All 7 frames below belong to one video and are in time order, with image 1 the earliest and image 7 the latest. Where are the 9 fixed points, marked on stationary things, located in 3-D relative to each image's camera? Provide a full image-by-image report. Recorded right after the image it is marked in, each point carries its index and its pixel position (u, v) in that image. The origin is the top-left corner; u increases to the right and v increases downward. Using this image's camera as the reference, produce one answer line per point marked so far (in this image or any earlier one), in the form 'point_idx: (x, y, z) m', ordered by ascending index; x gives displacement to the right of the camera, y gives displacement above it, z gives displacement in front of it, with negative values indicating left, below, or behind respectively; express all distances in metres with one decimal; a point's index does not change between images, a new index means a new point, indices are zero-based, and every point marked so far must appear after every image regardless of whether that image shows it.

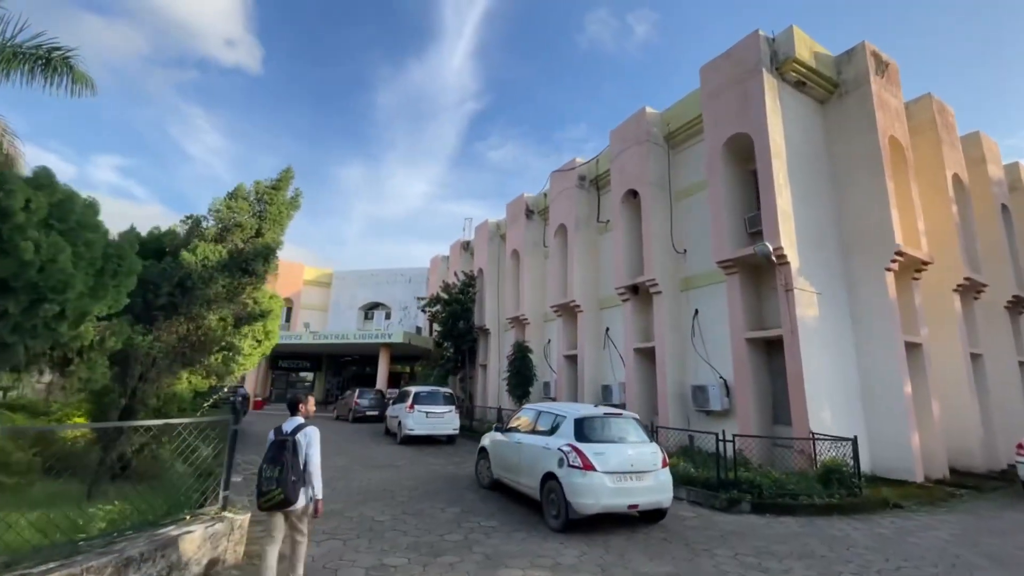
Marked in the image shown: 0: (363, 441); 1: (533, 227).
0: (-4.1, -4.2, +13.1) m
1: (+0.9, +2.4, +18.7) m
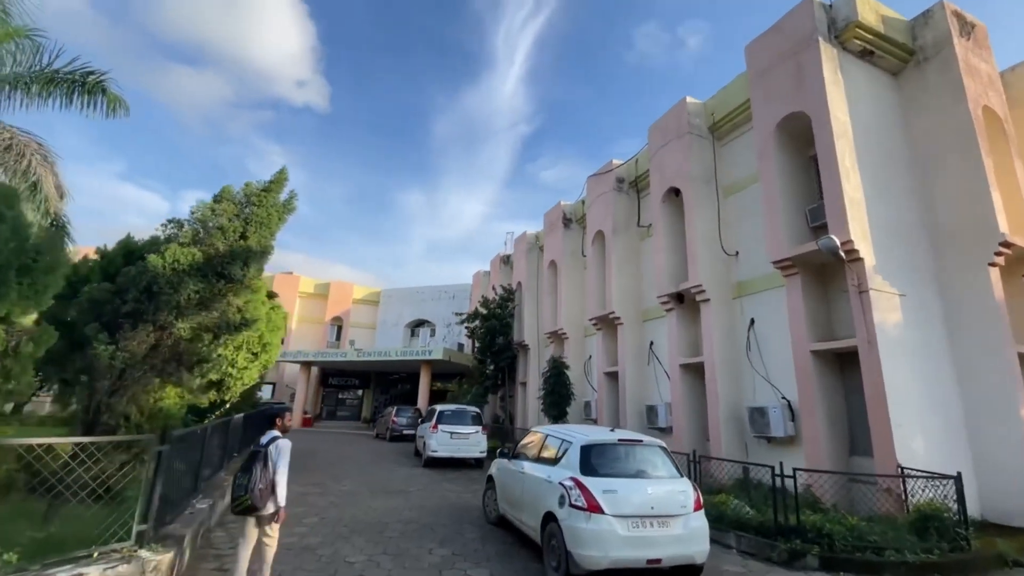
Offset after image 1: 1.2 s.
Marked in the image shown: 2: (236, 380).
0: (-3.3, -4.6, +12.5) m
1: (+2.2, +2.0, +17.6) m
2: (-4.7, -1.5, +7.9) m
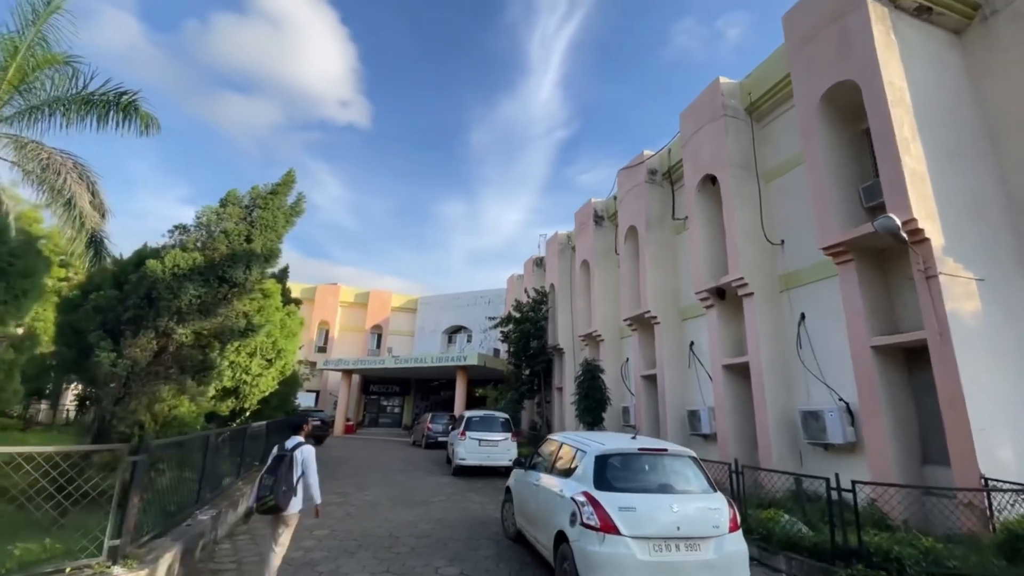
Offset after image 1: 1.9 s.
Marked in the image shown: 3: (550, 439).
0: (-2.4, -4.7, +12.2) m
1: (+3.3, +2.0, +16.9) m
2: (-4.4, -1.6, +7.8) m
3: (+0.4, -1.9, +5.9) m
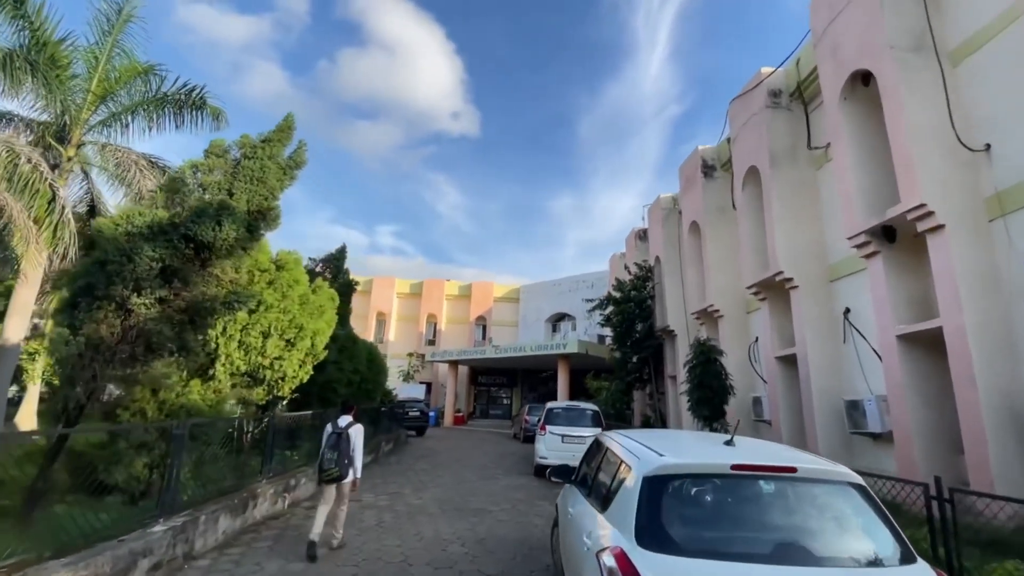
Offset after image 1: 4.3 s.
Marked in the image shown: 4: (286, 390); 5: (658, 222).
0: (-0.3, -4.1, +10.7) m
1: (+5.9, +3.0, +13.9) m
2: (-3.5, -1.2, +6.9) m
3: (+0.8, -1.3, +3.9) m
4: (-3.6, -1.5, +7.5) m
5: (+5.4, +2.4, +17.4) m
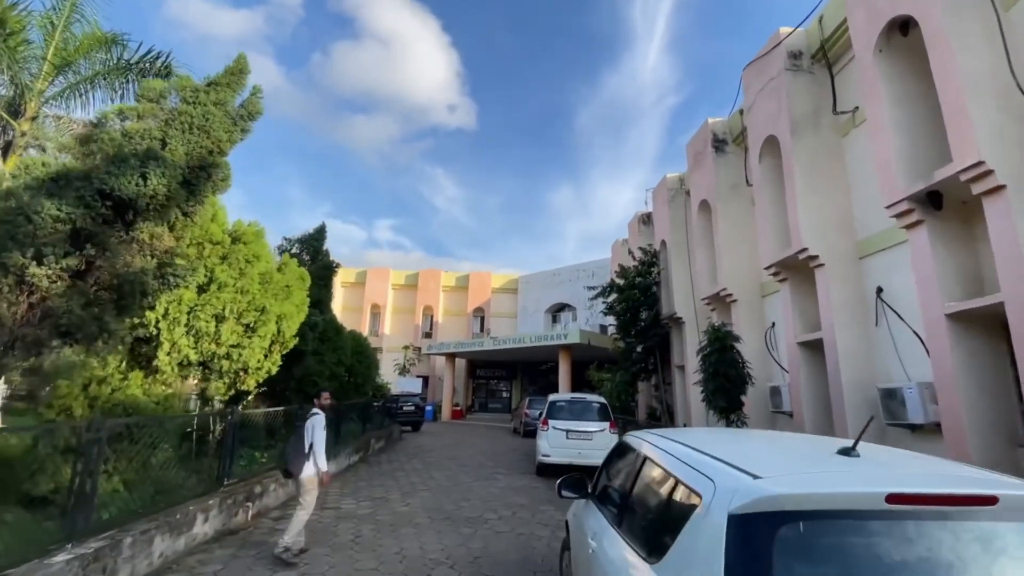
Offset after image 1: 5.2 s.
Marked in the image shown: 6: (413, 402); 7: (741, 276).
0: (-0.3, -3.7, +9.9) m
1: (+5.9, +3.5, +13.0) m
2: (-3.5, -0.9, +6.0) m
3: (+0.7, -1.0, +3.0) m
4: (-3.6, -1.2, +6.6) m
5: (+5.3, +2.9, +16.5) m
6: (-4.1, -4.8, +19.7) m
7: (+5.9, +0.3, +12.1) m
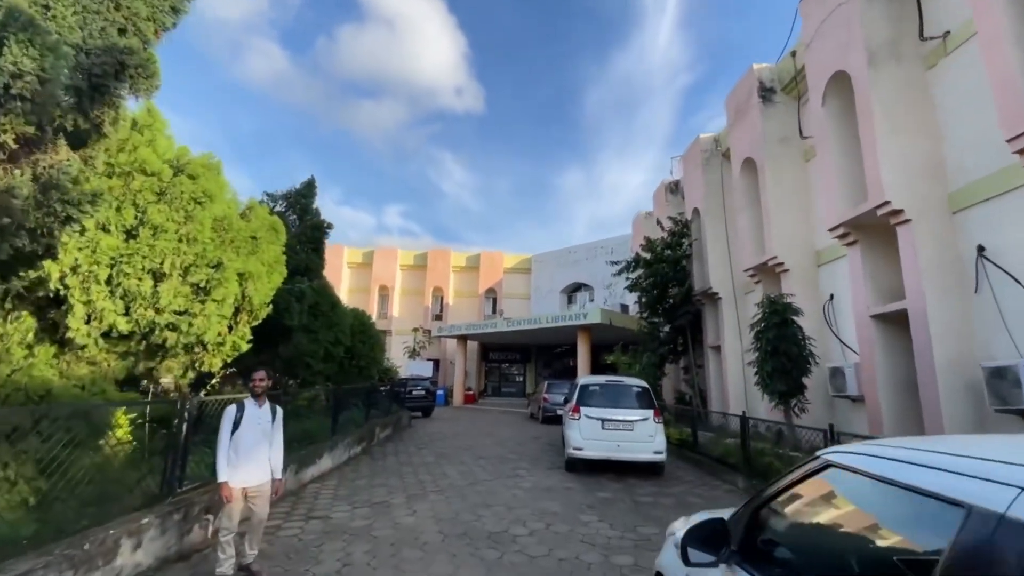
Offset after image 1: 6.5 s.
0: (+0.1, -3.1, +8.6) m
1: (+6.3, +4.2, +11.3) m
2: (-3.2, -0.5, +4.7) m
3: (+1.0, -0.6, +1.6) m
4: (-3.3, -0.7, +5.3) m
5: (+5.8, +3.8, +14.9) m
6: (-3.5, -3.9, +18.6) m
7: (+6.3, +1.0, +10.6) m
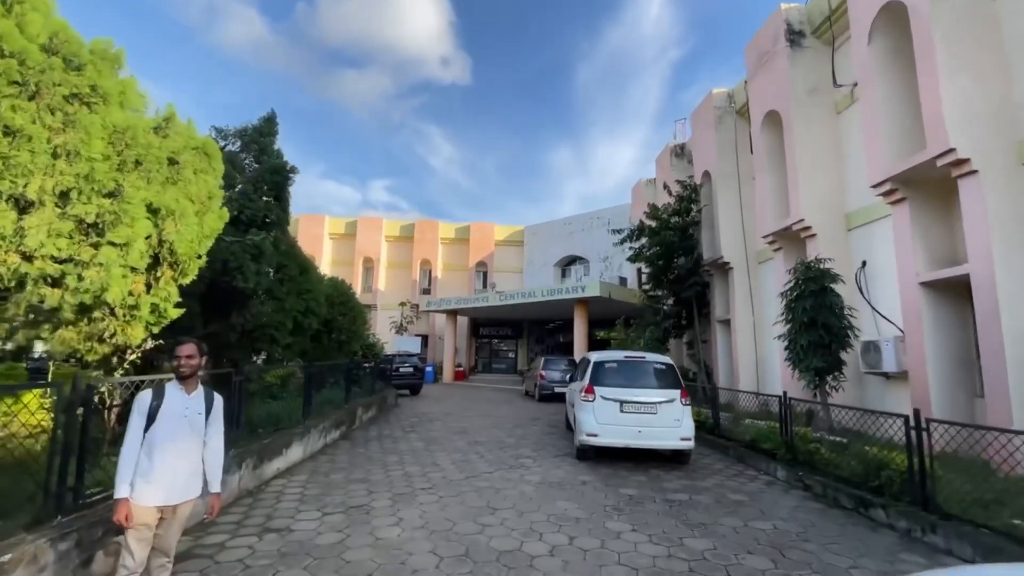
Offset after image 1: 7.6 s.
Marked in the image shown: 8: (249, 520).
0: (+0.1, -2.5, +7.6) m
1: (+6.3, +4.9, +10.1) m
2: (-3.0, 0.0, +3.5) m
3: (+1.2, -0.3, +0.5) m
4: (-3.2, -0.3, +4.1) m
5: (+5.7, +4.7, +13.7) m
6: (-3.7, -2.8, +17.5) m
7: (+6.3, +1.7, +9.6) m
8: (-2.3, -2.0, +4.2) m
